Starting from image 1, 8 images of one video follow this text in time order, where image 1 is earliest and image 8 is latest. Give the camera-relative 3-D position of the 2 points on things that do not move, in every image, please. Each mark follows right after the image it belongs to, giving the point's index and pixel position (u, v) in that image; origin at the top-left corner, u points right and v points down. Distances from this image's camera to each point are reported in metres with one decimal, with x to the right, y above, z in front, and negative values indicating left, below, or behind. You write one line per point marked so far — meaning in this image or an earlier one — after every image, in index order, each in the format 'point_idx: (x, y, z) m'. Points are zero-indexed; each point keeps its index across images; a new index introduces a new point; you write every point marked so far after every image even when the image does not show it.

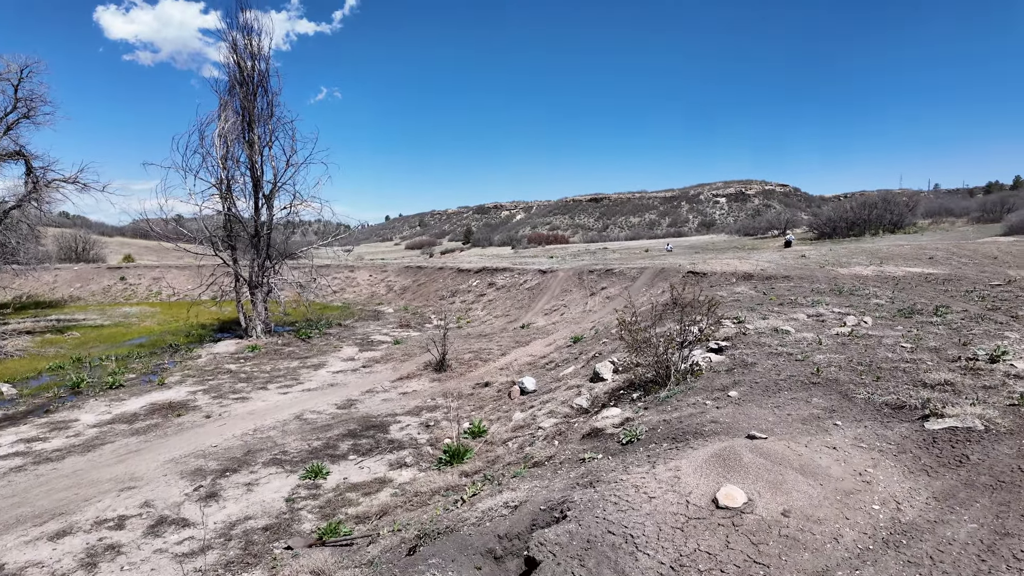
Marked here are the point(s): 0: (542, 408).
0: (+0.5, -2.1, +8.0) m
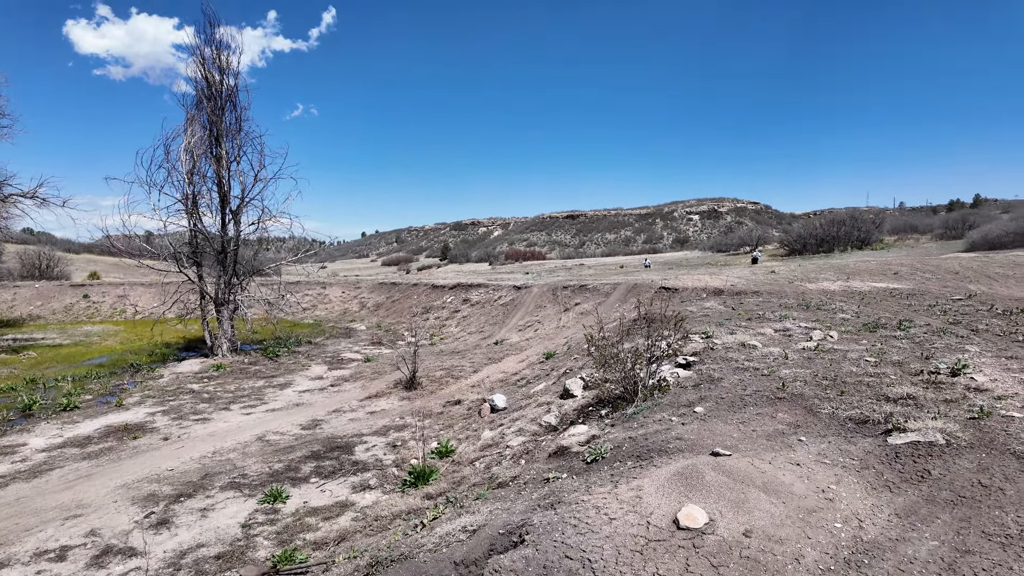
0: (0.0, -2.3, +7.8) m
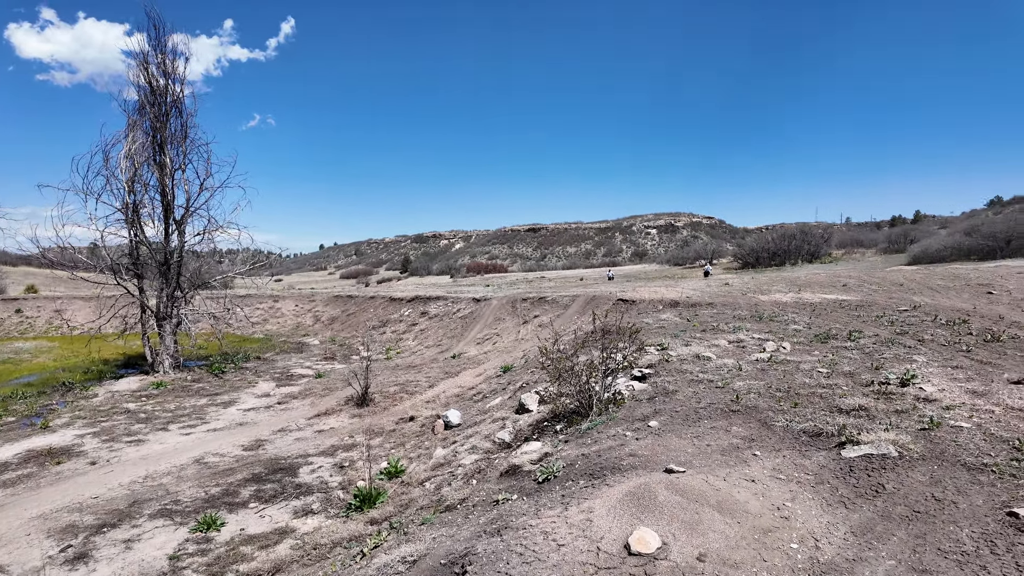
0: (-0.8, -2.5, +7.4) m
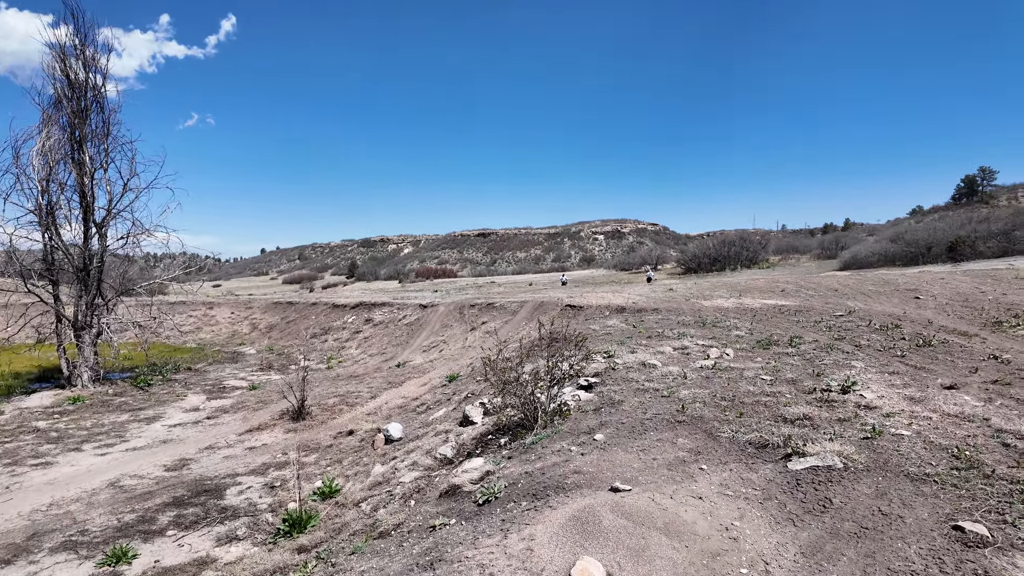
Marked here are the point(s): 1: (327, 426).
0: (-1.7, -2.6, +7.0) m
1: (-4.1, -3.1, +10.0) m
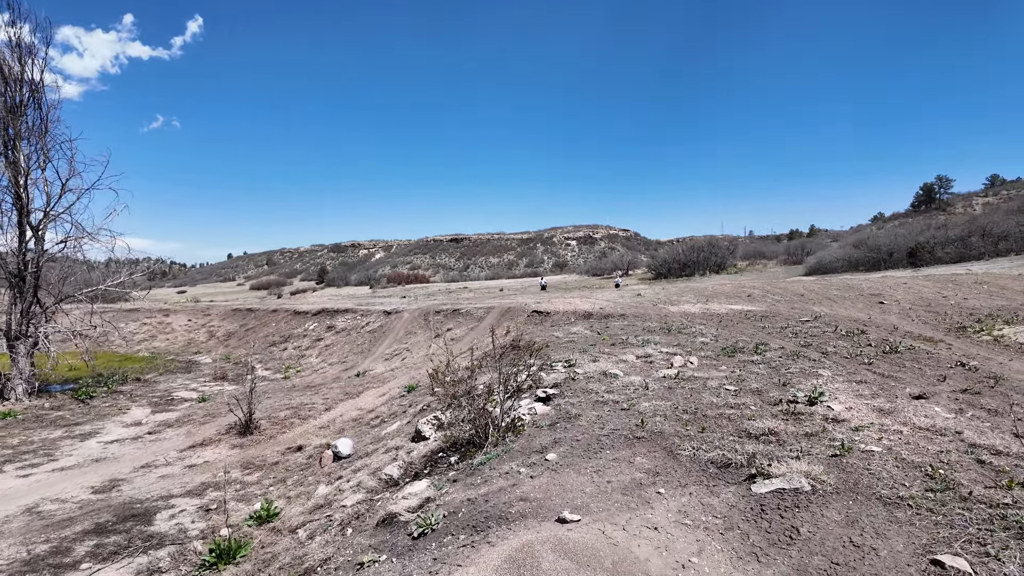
0: (-2.3, -2.7, +6.4) m
1: (-4.9, -3.2, +9.3) m
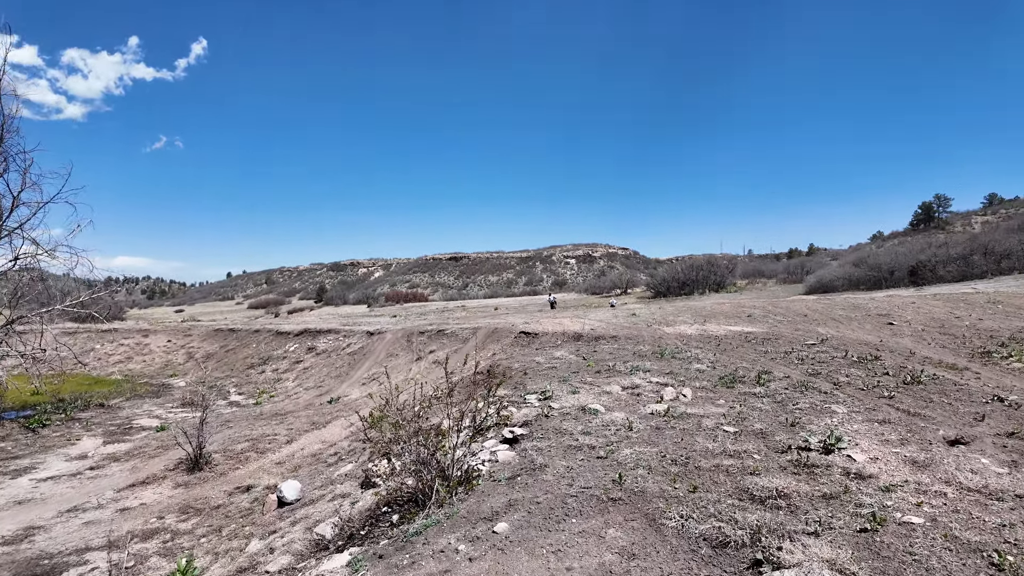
0: (-2.7, -3.0, +5.5) m
1: (-5.3, -3.6, +8.4) m
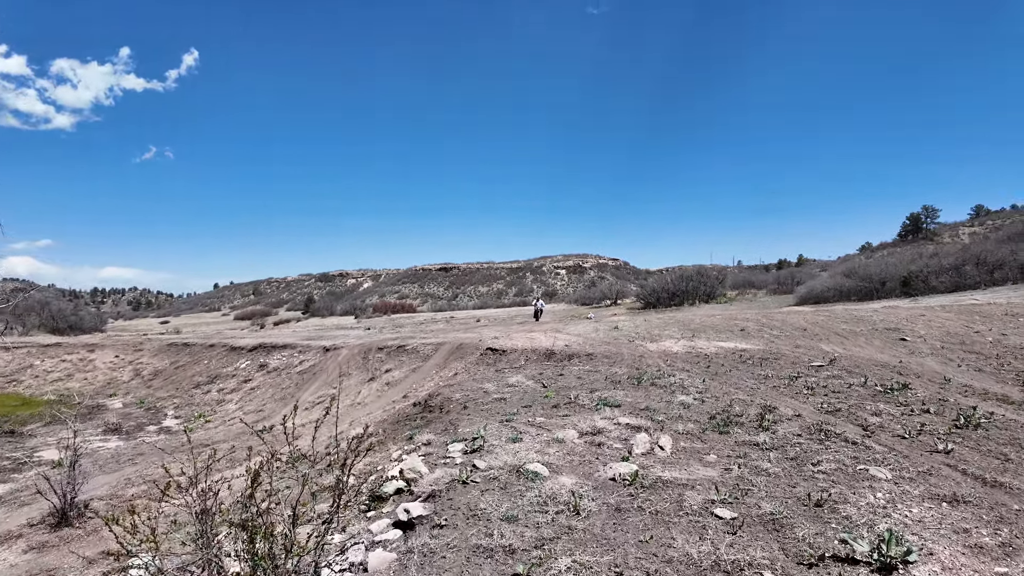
0: (-3.5, -3.0, +3.9) m
1: (-6.1, -3.7, +6.7) m
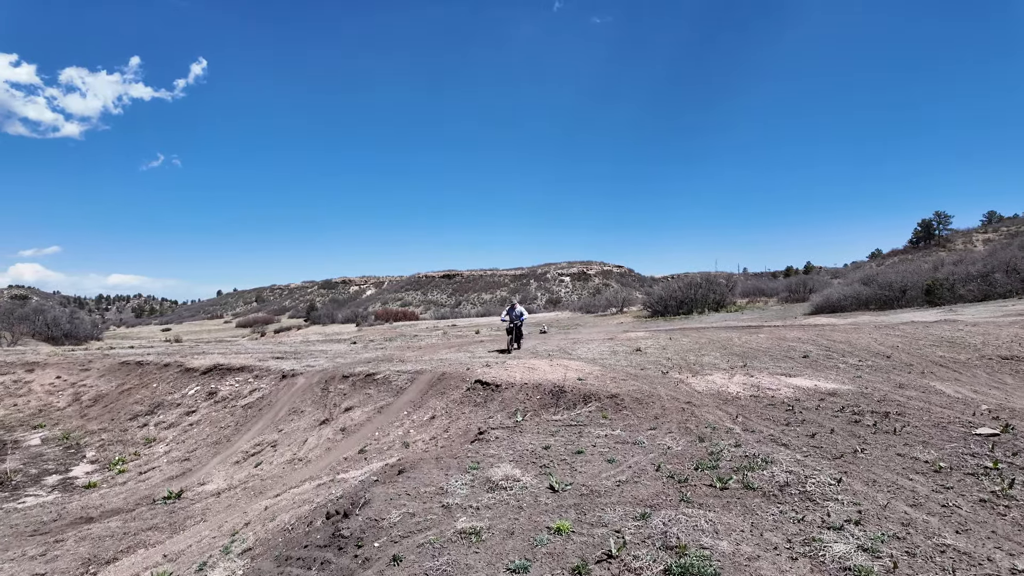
0: (-3.7, -3.2, +1.0) m
1: (-6.3, -3.9, +3.9) m
